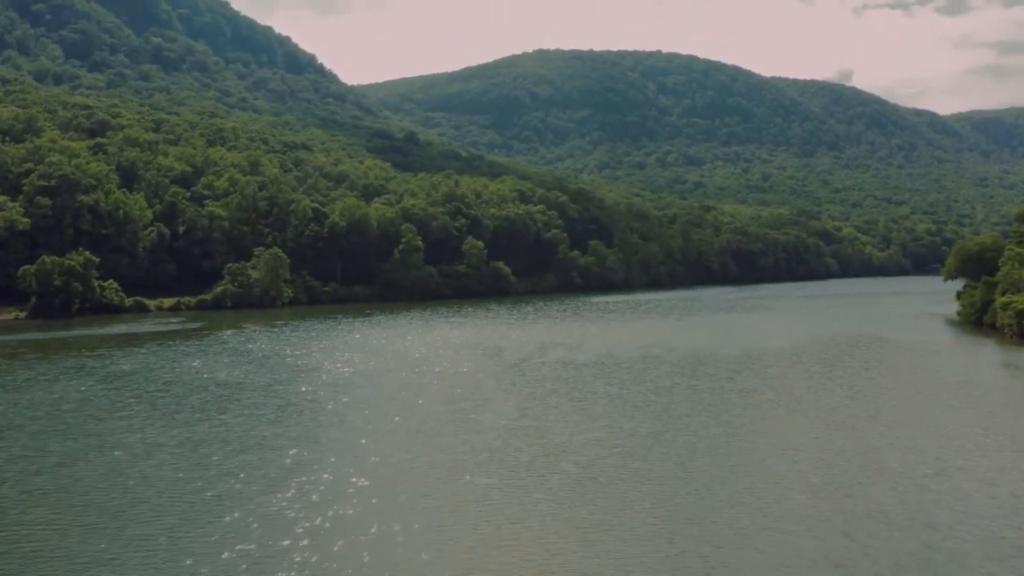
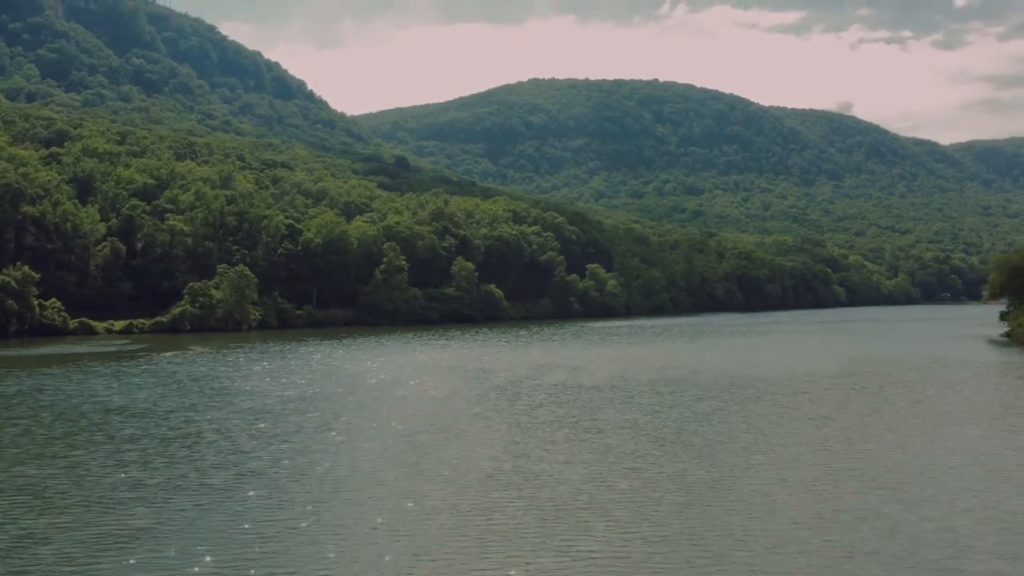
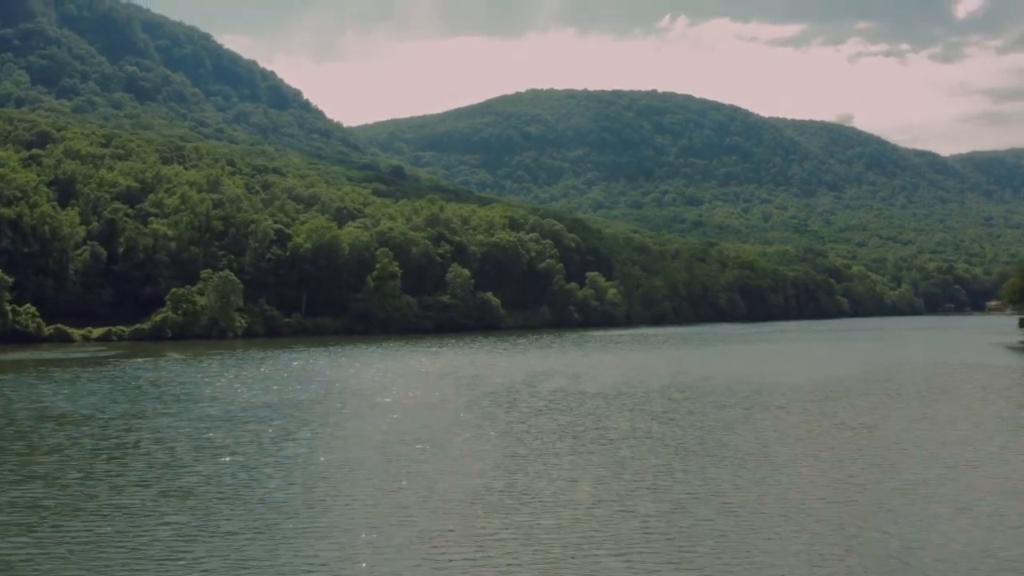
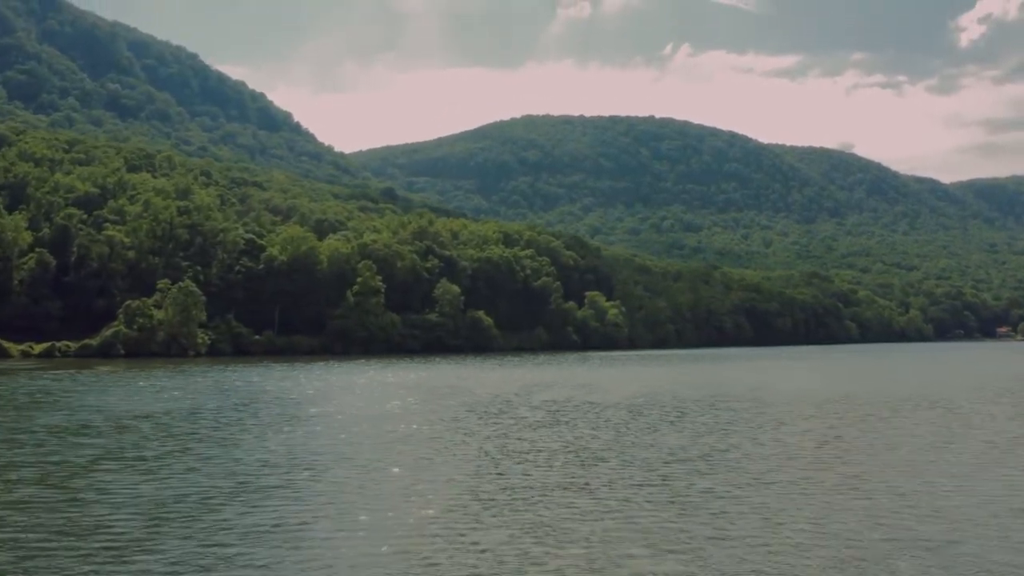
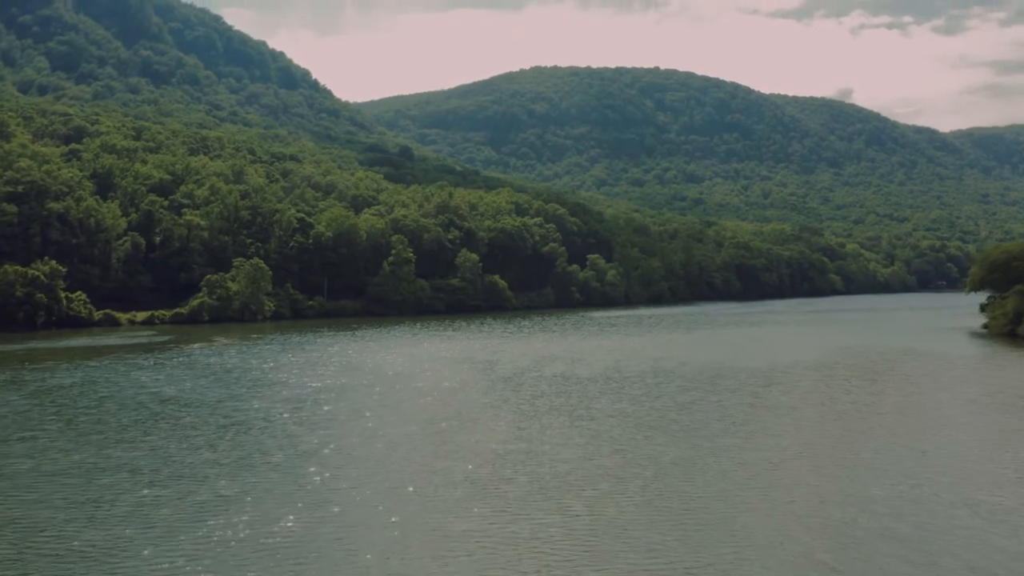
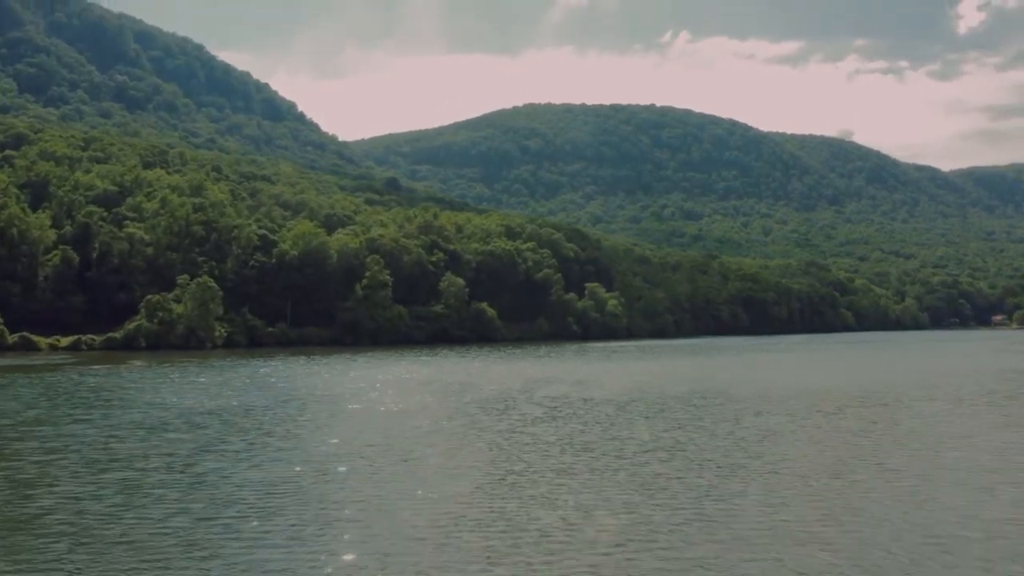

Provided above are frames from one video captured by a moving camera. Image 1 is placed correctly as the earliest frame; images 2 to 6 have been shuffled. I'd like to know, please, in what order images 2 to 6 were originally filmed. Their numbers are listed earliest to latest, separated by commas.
5, 2, 3, 6, 4
